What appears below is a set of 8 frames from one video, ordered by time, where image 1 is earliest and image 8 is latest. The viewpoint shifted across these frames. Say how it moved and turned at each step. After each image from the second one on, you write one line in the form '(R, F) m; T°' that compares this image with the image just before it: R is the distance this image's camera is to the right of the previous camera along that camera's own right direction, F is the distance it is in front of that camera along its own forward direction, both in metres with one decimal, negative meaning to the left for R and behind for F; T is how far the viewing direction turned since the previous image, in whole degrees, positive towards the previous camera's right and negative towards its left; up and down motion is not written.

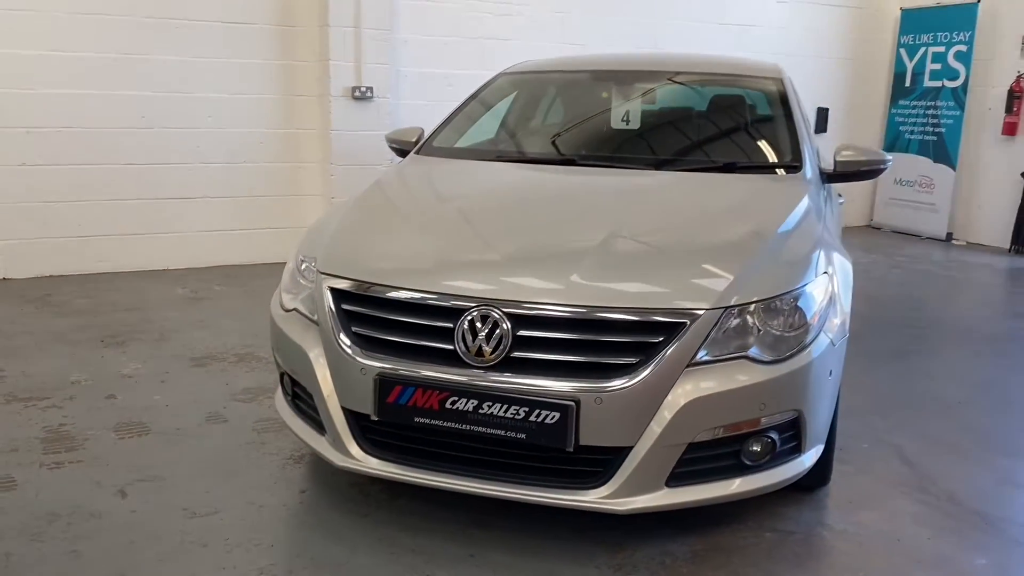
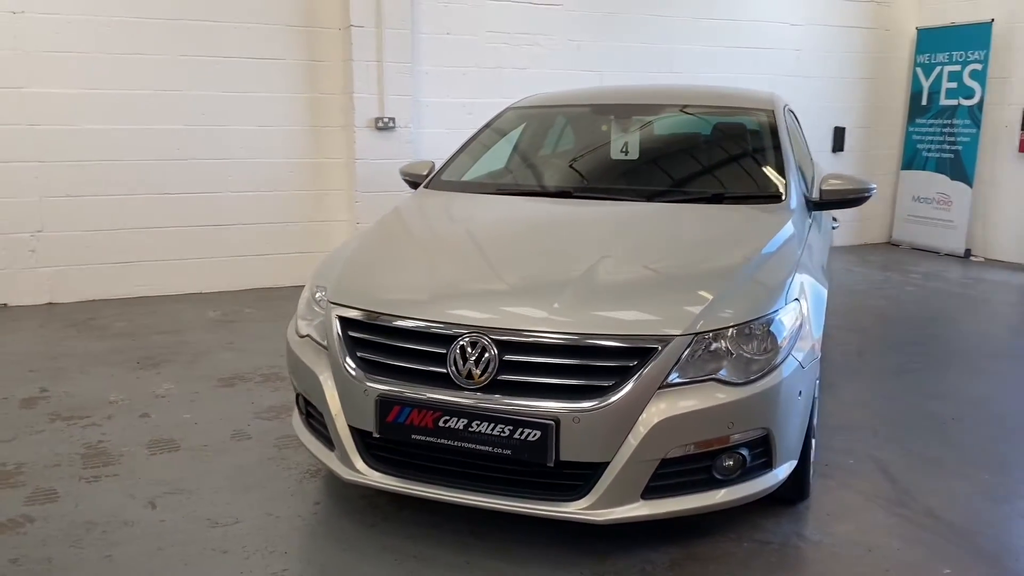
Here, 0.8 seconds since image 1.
(+0.1, -0.2) m; -2°
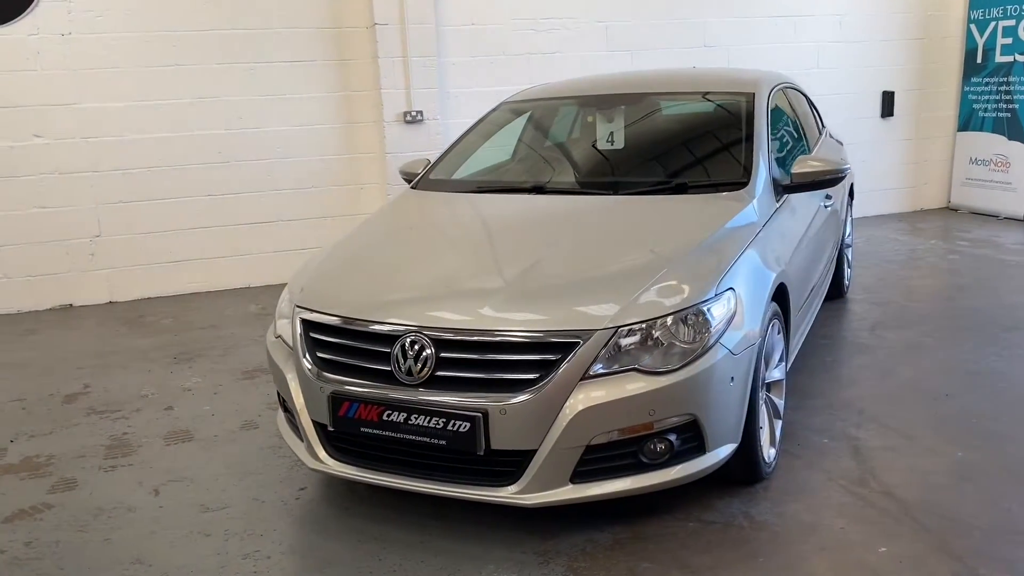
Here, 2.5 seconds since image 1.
(+0.4, -0.1) m; -6°
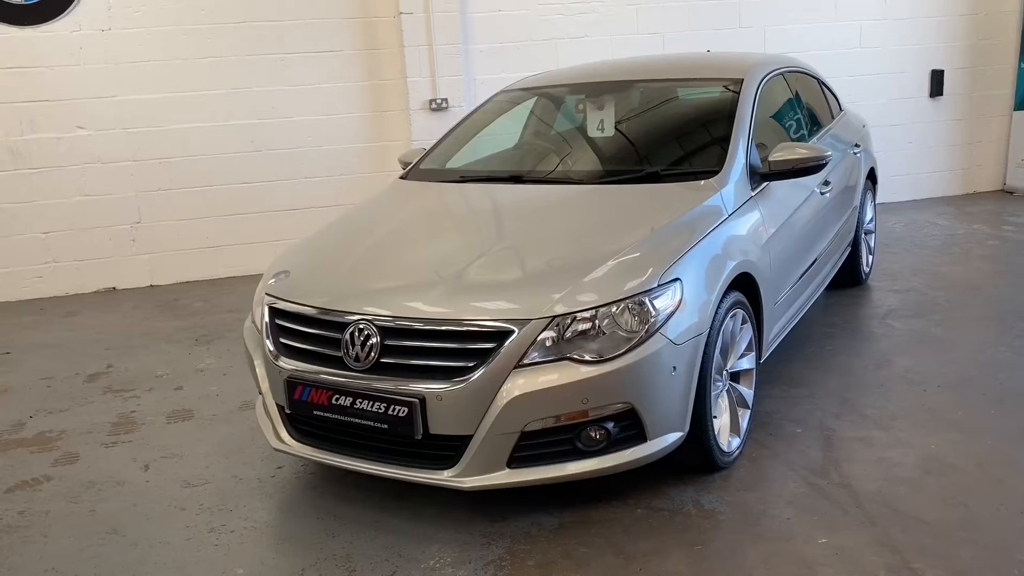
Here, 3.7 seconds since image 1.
(+0.3, 0.0) m; -5°
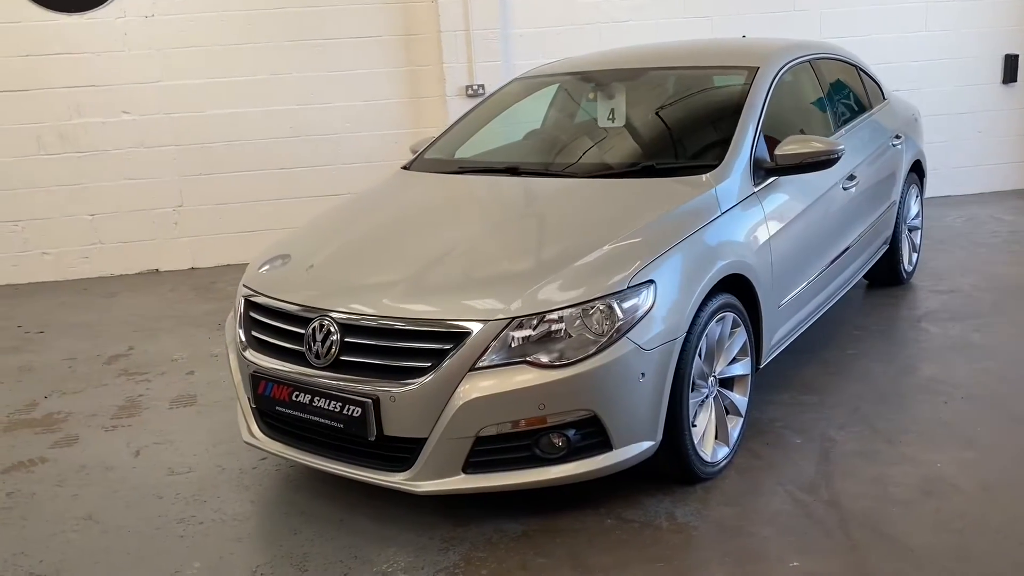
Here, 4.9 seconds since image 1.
(+0.3, +0.1) m; -5°
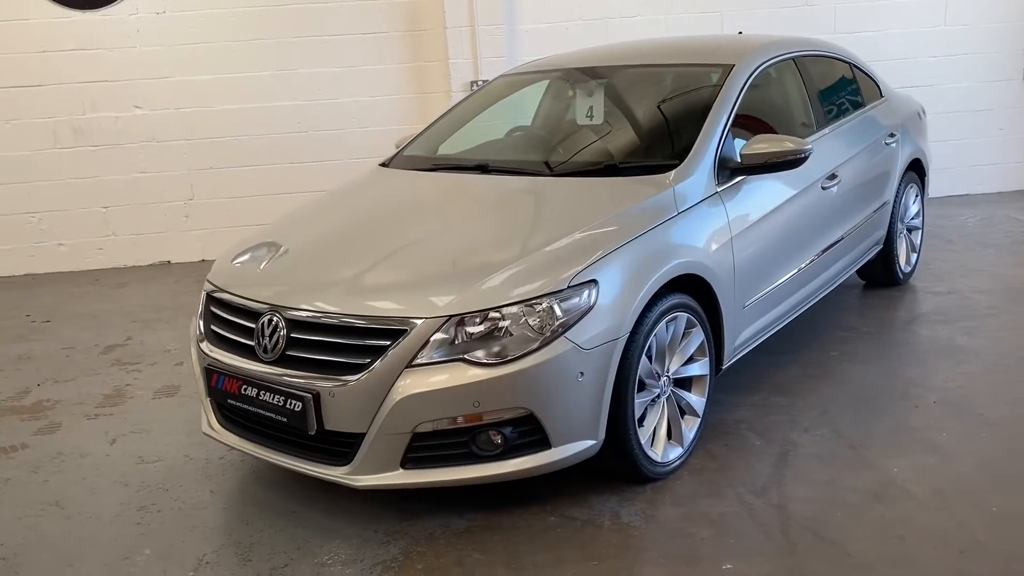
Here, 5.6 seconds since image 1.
(+0.2, 0.0) m; -3°
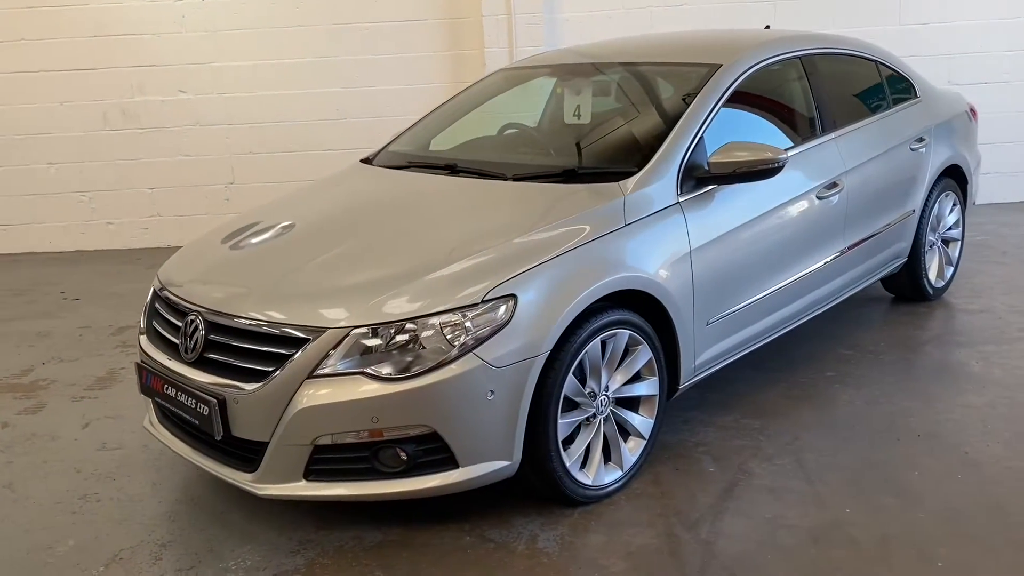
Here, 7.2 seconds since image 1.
(+0.4, +0.1) m; -6°
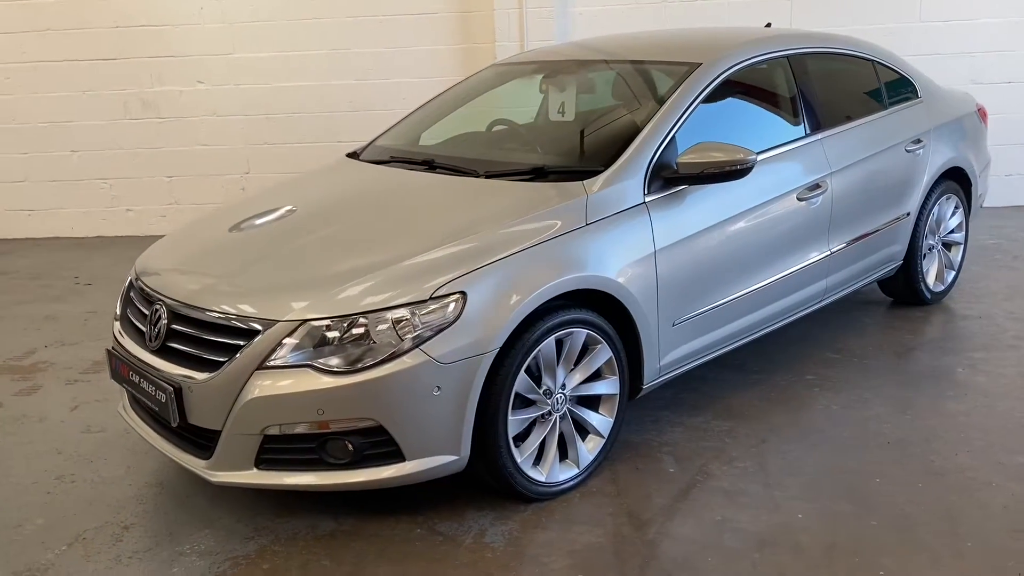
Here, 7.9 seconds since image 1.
(+0.2, 0.0) m; -3°
